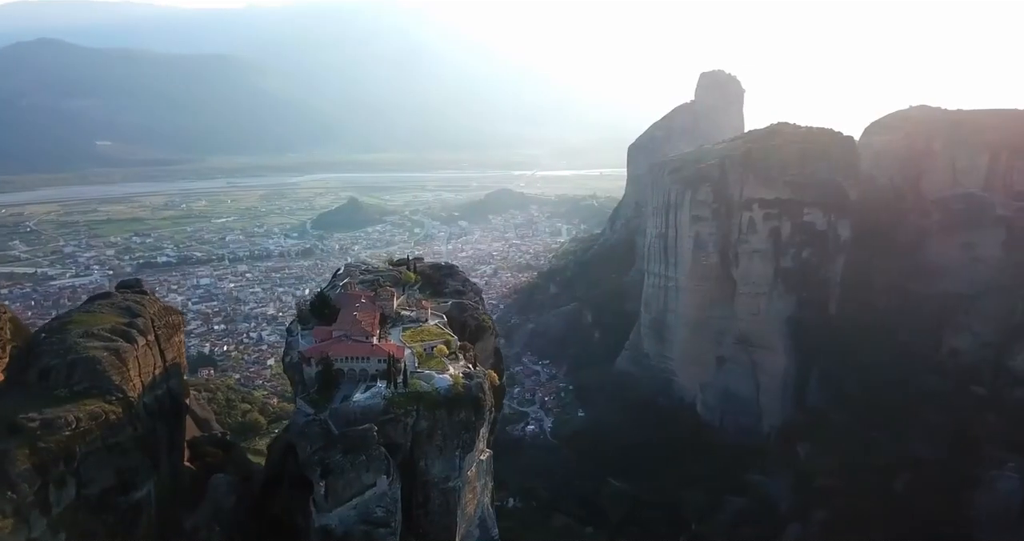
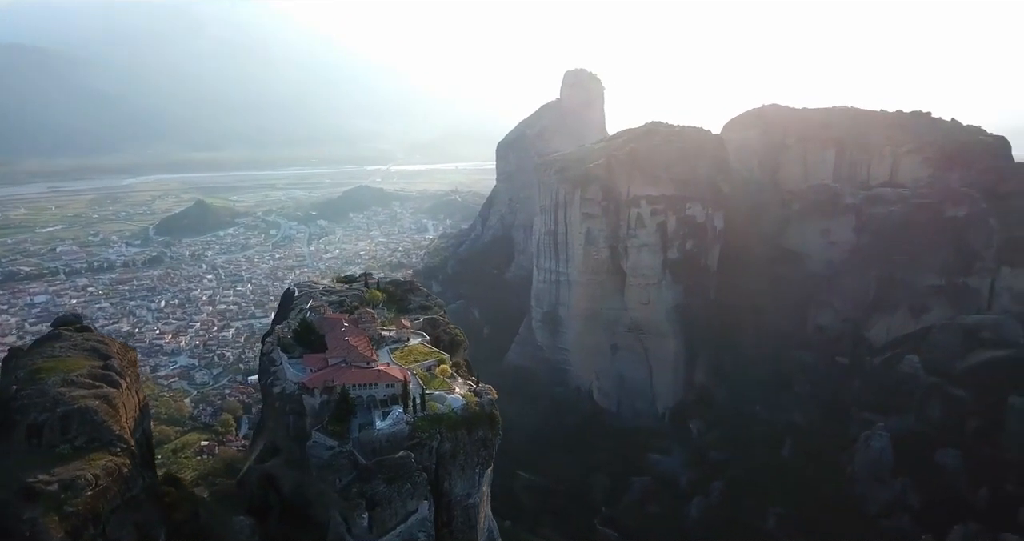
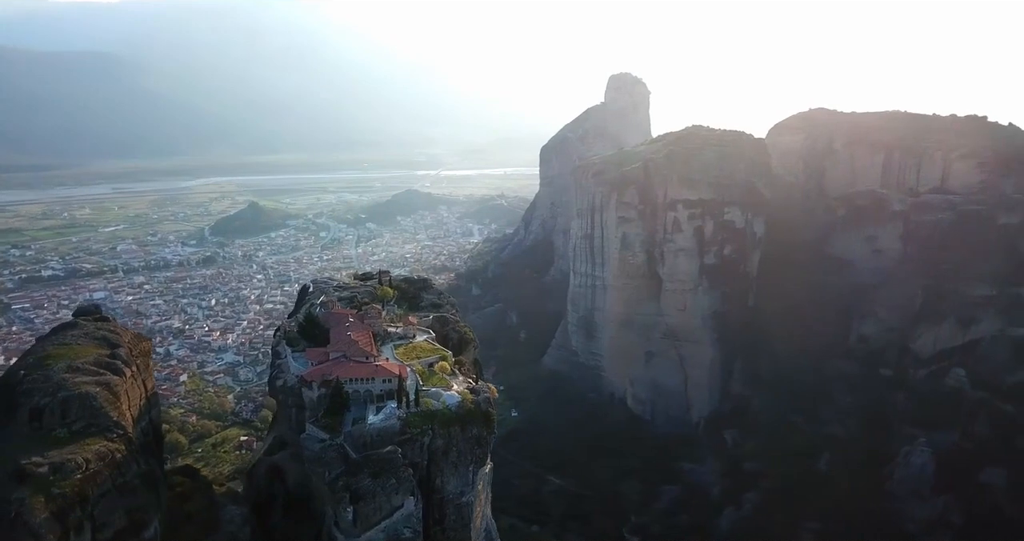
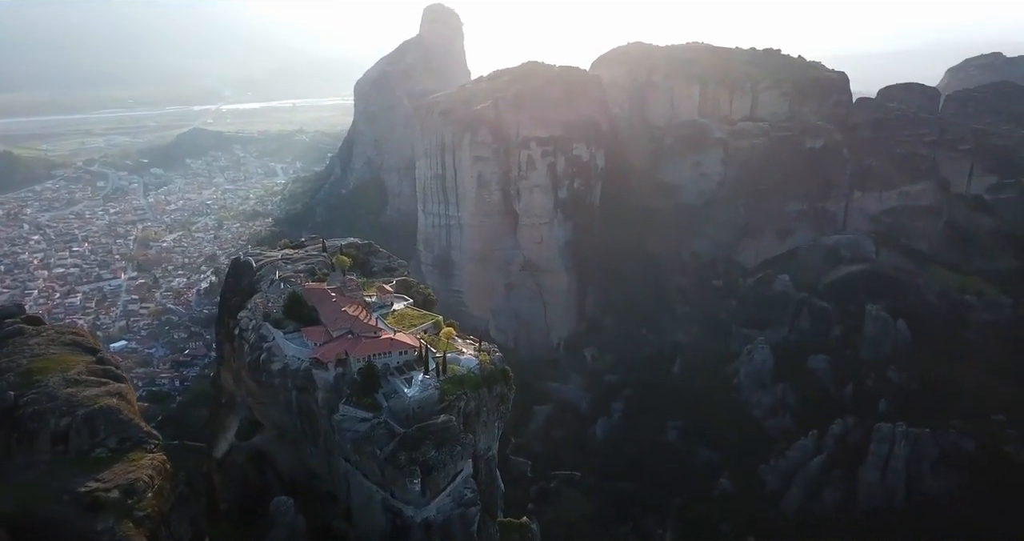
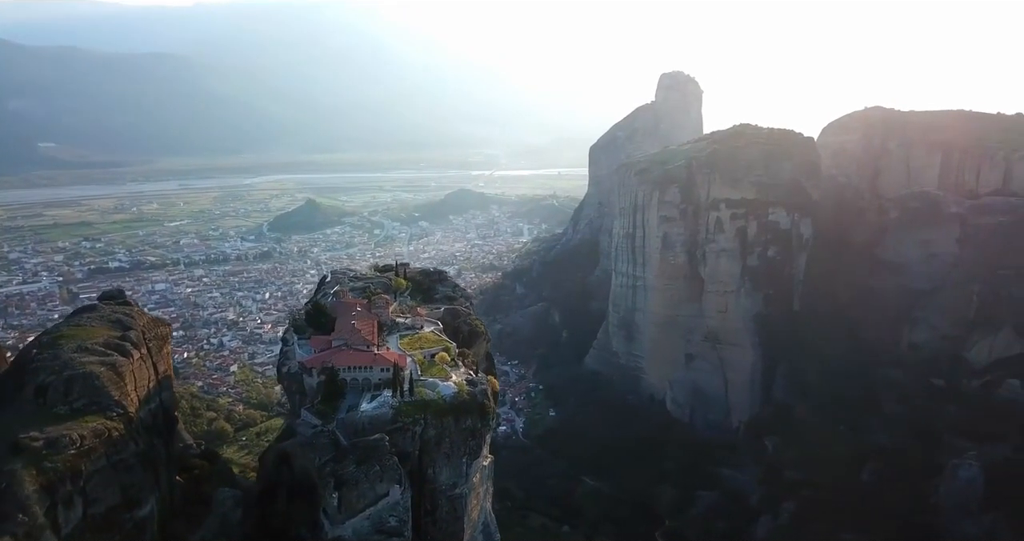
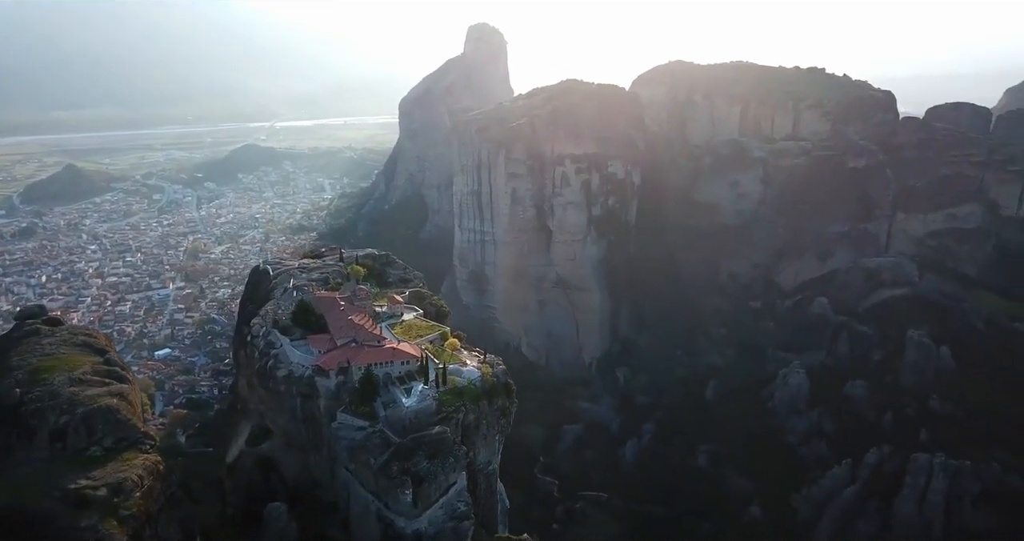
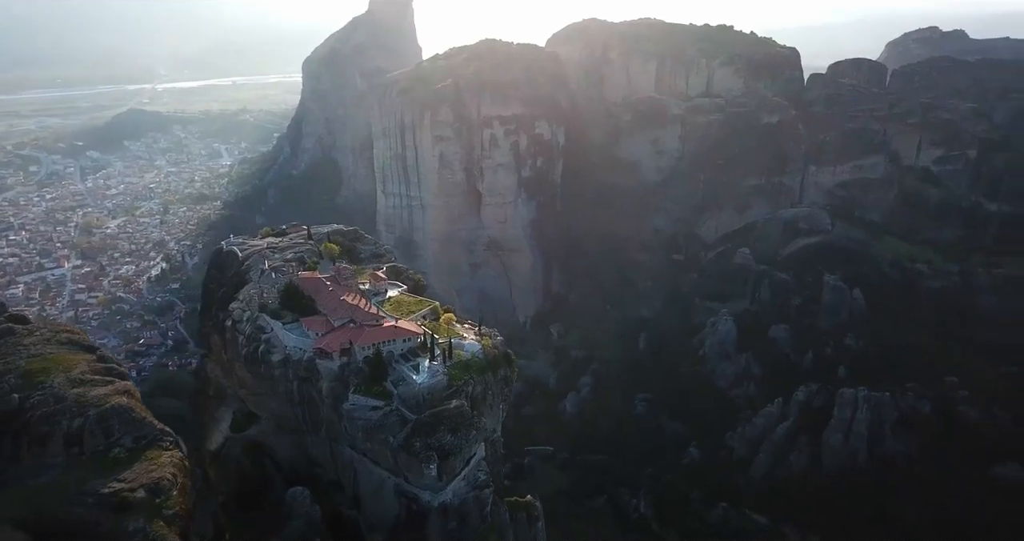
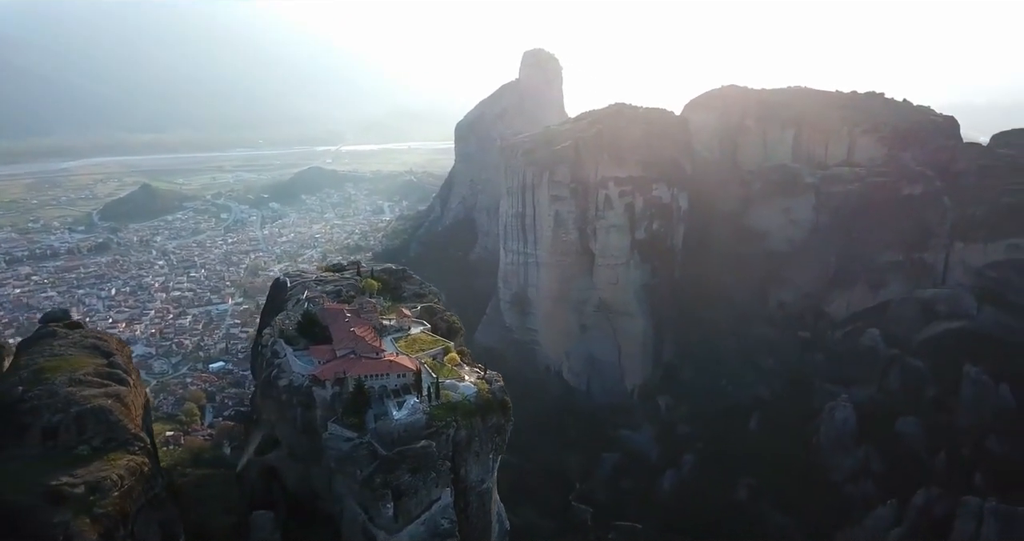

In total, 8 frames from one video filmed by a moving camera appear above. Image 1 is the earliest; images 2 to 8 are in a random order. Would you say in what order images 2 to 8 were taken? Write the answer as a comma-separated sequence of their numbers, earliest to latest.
5, 3, 2, 8, 6, 4, 7
